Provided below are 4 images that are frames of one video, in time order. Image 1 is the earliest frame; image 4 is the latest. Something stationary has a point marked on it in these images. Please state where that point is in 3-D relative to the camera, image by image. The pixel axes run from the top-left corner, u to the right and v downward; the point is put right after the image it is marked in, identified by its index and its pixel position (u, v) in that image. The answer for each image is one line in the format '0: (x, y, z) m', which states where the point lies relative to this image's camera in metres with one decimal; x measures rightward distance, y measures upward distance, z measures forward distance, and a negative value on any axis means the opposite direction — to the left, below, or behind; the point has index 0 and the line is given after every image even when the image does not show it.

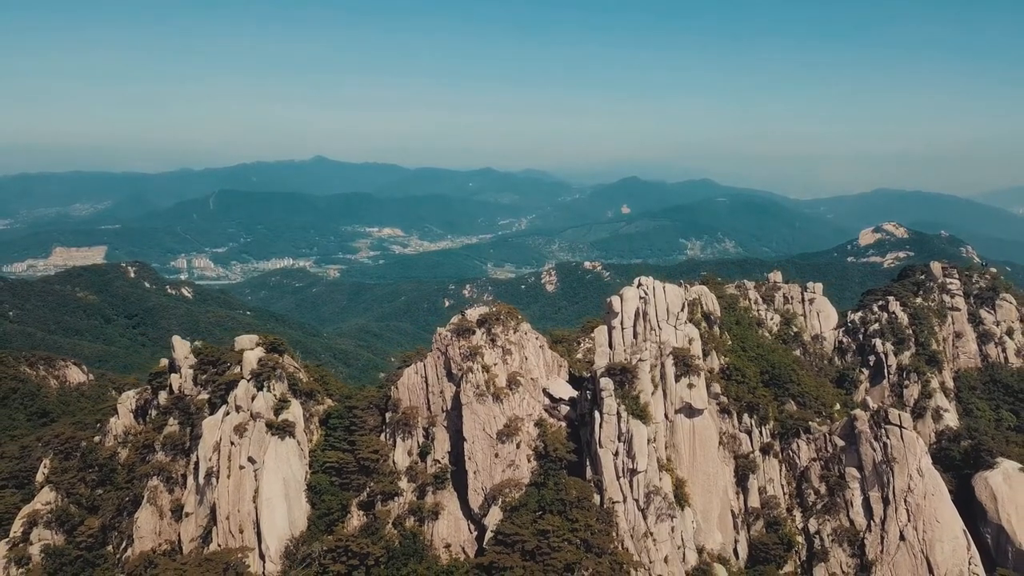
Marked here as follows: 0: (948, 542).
0: (+13.1, -7.6, +19.9) m
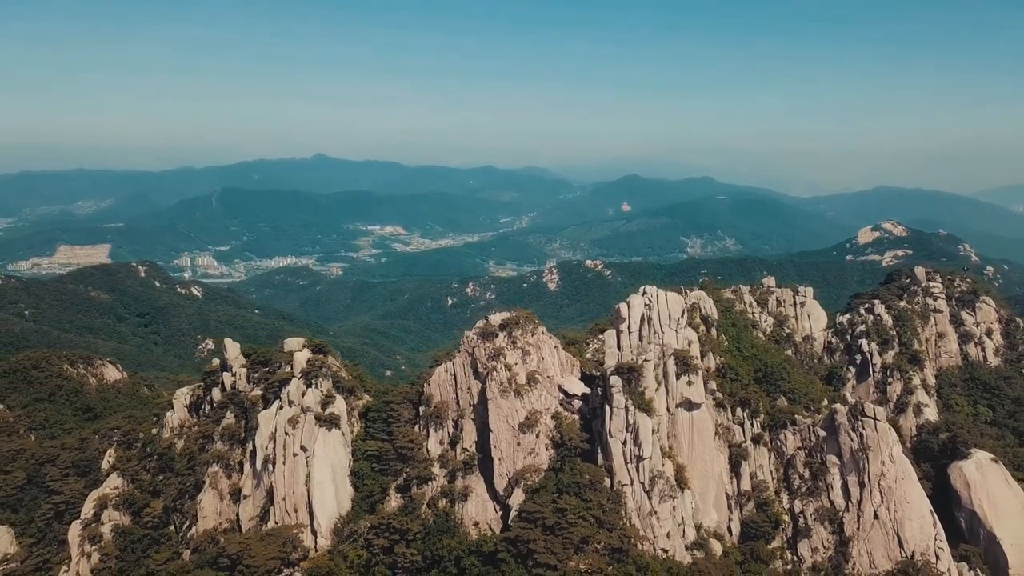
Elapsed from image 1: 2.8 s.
0: (+13.8, -7.9, +22.7) m
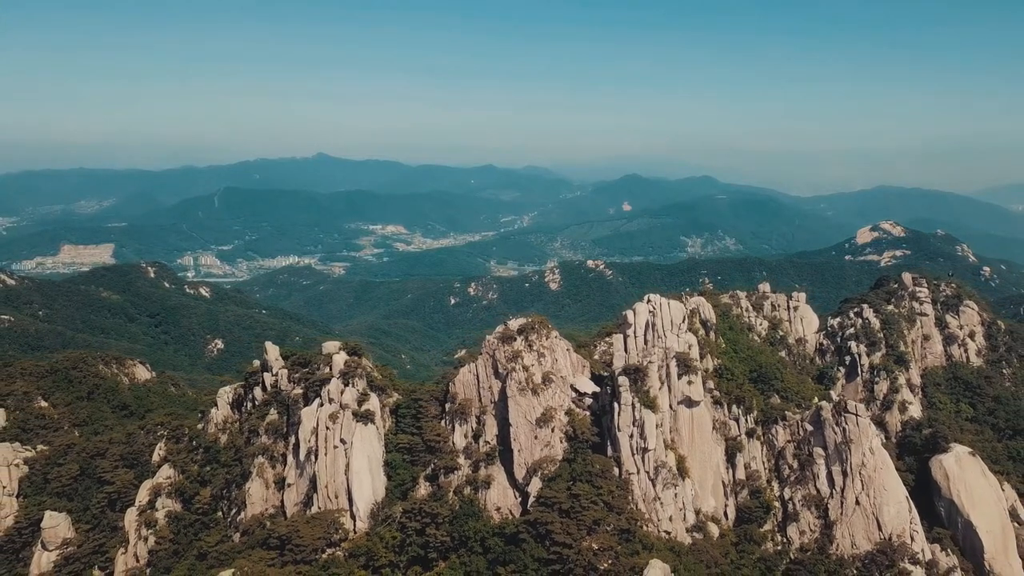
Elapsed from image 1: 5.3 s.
0: (+14.5, -8.3, +25.4) m
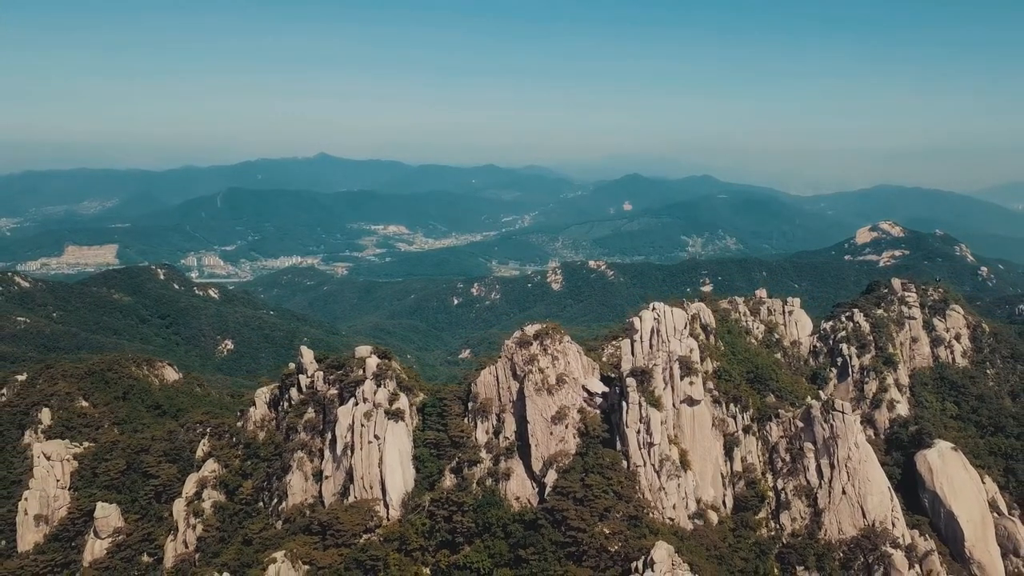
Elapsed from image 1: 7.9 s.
0: (+15.3, -8.7, +28.0) m
